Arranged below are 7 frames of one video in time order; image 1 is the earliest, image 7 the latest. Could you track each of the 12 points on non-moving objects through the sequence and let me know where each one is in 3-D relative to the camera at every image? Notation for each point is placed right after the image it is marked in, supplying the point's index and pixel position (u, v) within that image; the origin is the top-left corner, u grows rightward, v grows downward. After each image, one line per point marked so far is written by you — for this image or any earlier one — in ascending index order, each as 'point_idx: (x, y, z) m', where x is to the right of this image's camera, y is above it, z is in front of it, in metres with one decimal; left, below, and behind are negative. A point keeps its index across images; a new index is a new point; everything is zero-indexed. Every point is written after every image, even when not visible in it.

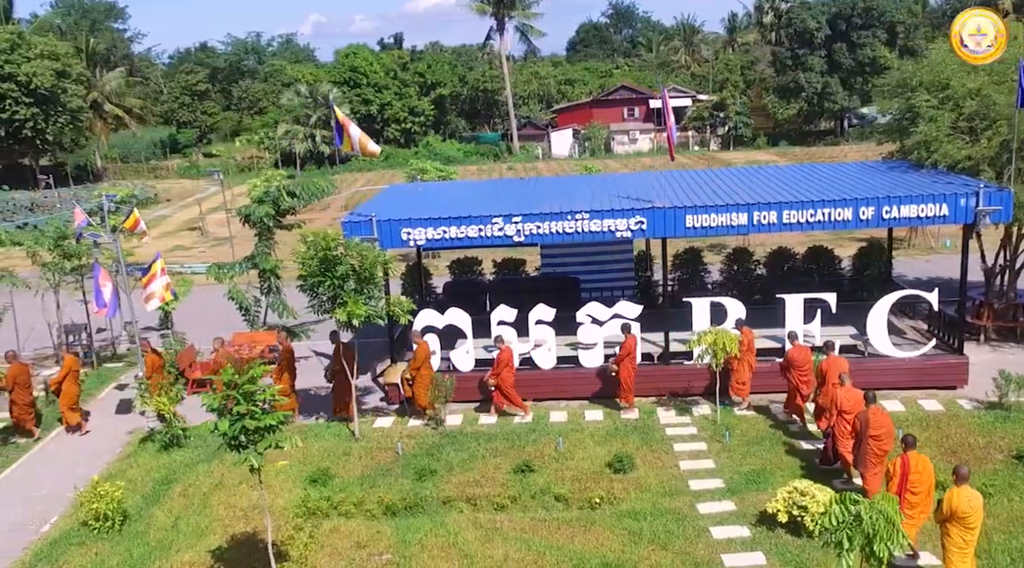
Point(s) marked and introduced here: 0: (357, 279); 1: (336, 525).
0: (-2.1, +0.1, +12.1) m
1: (-2.0, -2.8, +10.3) m
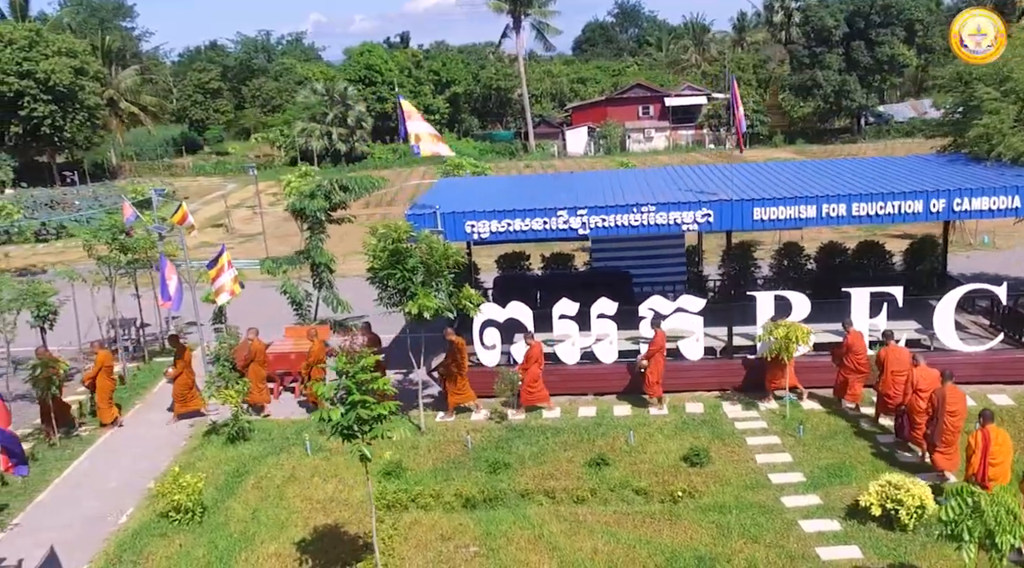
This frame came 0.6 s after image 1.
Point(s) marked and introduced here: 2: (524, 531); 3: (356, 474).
0: (-1.2, +0.2, +12.0) m
1: (-1.1, -2.7, +10.2) m
2: (+0.1, -2.7, +9.8) m
3: (-2.0, -2.4, +11.5) m
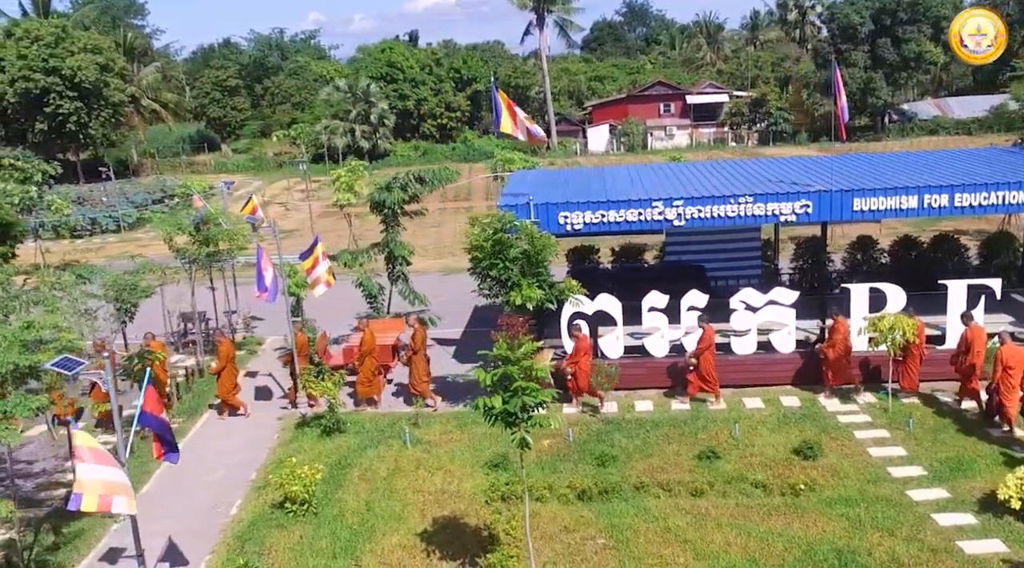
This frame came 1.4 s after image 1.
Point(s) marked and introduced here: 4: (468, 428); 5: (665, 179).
0: (+0.2, +0.3, +11.9) m
1: (+0.3, -2.5, +10.1) m
2: (+1.5, -2.6, +9.7) m
3: (-0.6, -2.3, +11.4) m
4: (-0.6, -2.0, +12.7) m
5: (+2.4, +1.6, +13.9) m
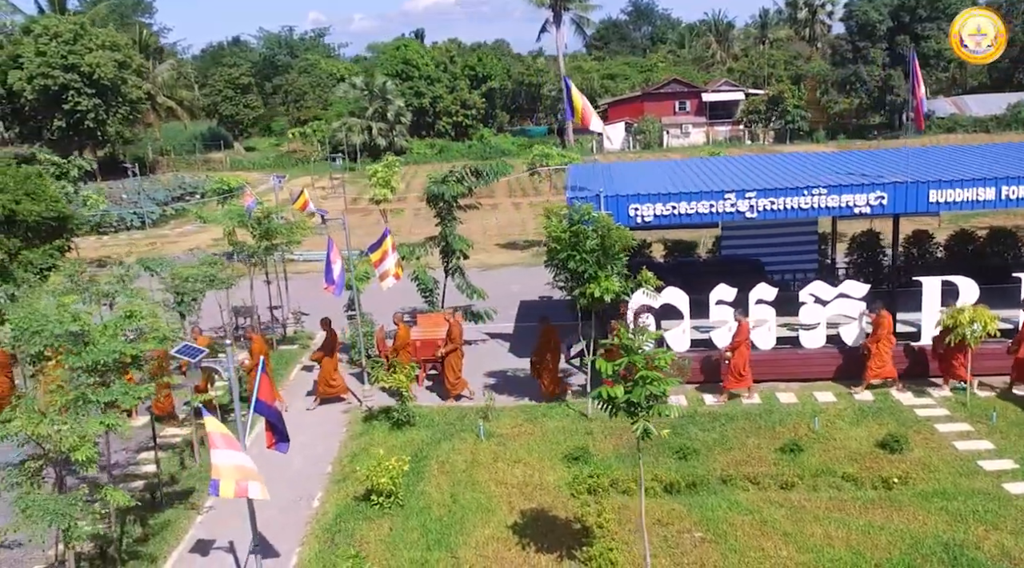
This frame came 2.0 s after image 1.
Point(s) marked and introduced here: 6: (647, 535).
0: (+1.2, +0.4, +11.8) m
1: (+1.3, -2.4, +10.0) m
2: (+2.4, -2.5, +9.5) m
3: (+0.4, -2.2, +11.3) m
4: (+0.4, -1.9, +12.6) m
5: (+3.4, +1.7, +13.8) m
6: (+1.4, -2.6, +9.3) m
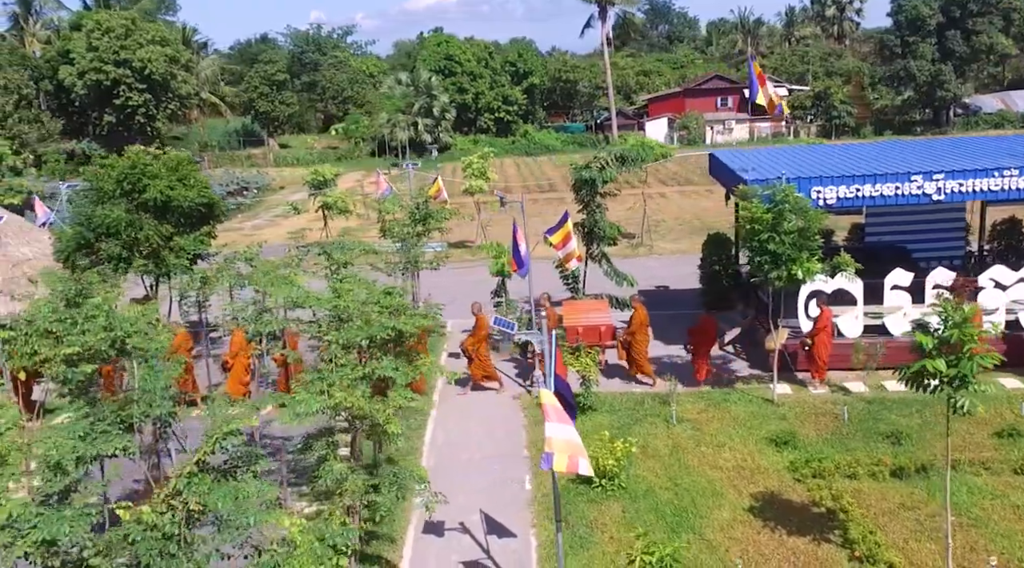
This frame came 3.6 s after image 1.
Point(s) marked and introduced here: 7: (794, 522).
0: (+3.7, +0.6, +11.6) m
1: (+3.7, -2.2, +9.8) m
2: (+4.9, -2.2, +9.3) m
3: (+2.9, -2.0, +11.1) m
4: (+2.9, -1.7, +12.4) m
5: (+5.9, +2.0, +13.5) m
6: (+3.9, -2.4, +9.1) m
7: (+2.9, -2.4, +9.1) m
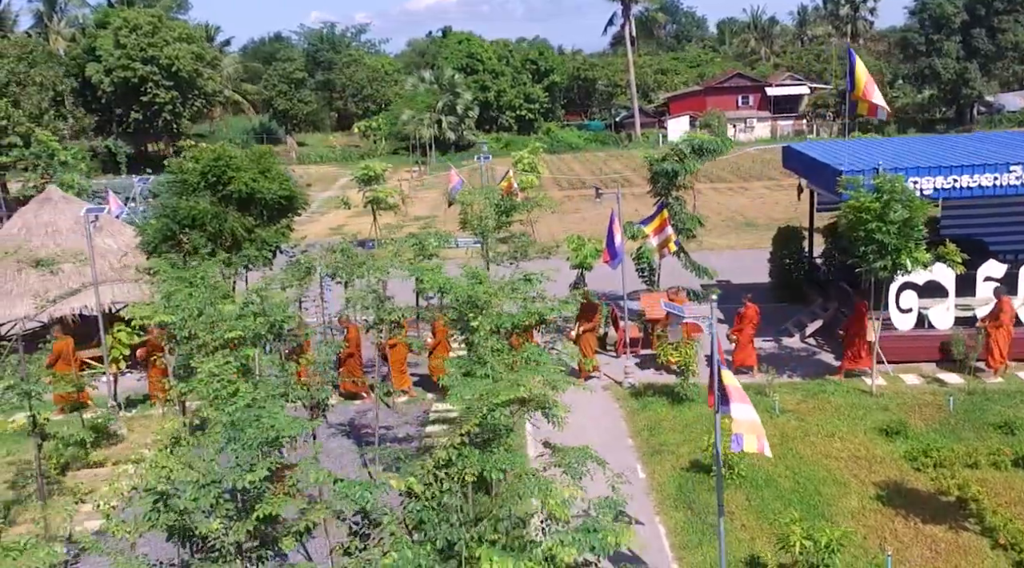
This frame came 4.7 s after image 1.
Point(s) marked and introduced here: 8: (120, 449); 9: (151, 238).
0: (+5.1, +0.7, +11.5) m
1: (+5.1, -2.1, +9.8) m
2: (+6.3, -2.1, +9.3) m
3: (+4.2, -1.8, +11.1) m
4: (+4.3, -1.6, +12.4) m
5: (+7.3, +2.1, +13.5) m
6: (+5.2, -2.3, +9.0) m
7: (+4.2, -2.3, +9.1) m
8: (-5.1, -2.1, +11.8) m
9: (-5.9, +0.7, +14.6) m
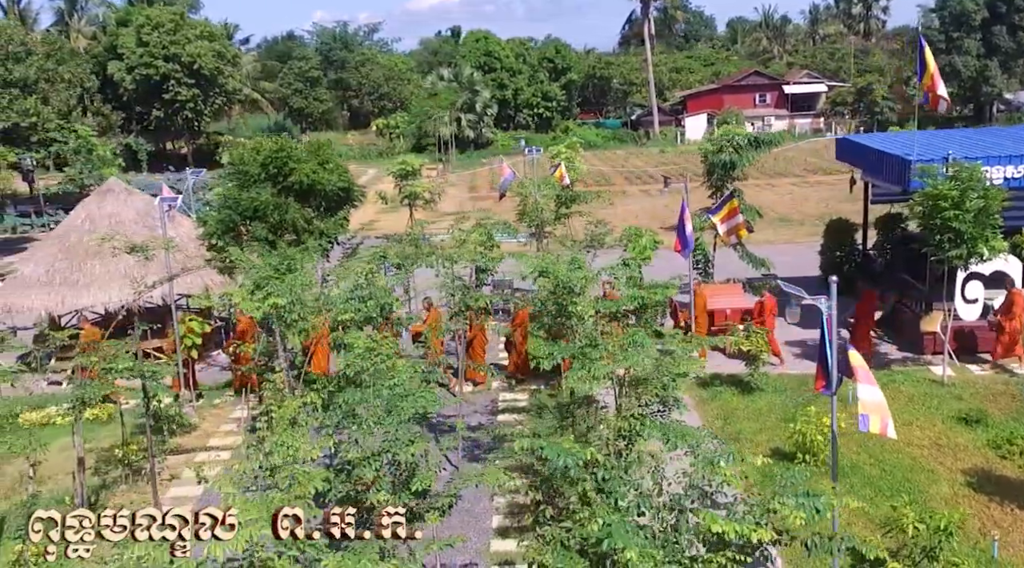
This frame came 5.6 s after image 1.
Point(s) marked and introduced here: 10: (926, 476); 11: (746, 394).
0: (+6.0, +0.9, +11.5) m
1: (+6.0, -1.9, +9.7) m
2: (+7.2, -2.0, +9.2) m
3: (+5.2, -1.7, +11.0) m
4: (+5.2, -1.4, +12.4) m
5: (+8.3, +2.2, +13.4) m
6: (+6.1, -2.1, +9.0) m
7: (+5.1, -2.2, +9.1) m
8: (-4.2, -2.0, +11.8) m
9: (-4.9, +0.9, +14.6) m
10: (+4.4, -2.1, +9.6) m
11: (+3.2, -1.5, +12.3) m
